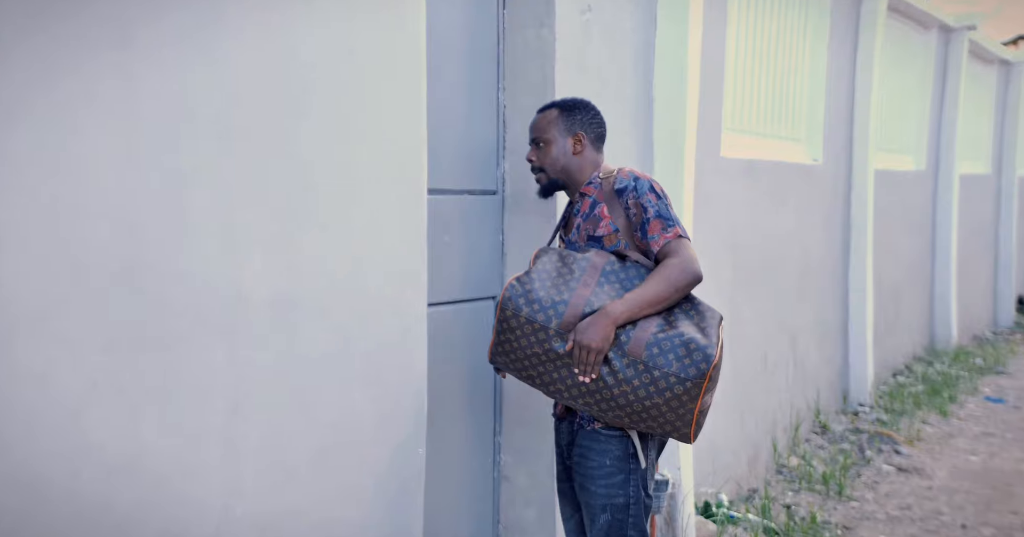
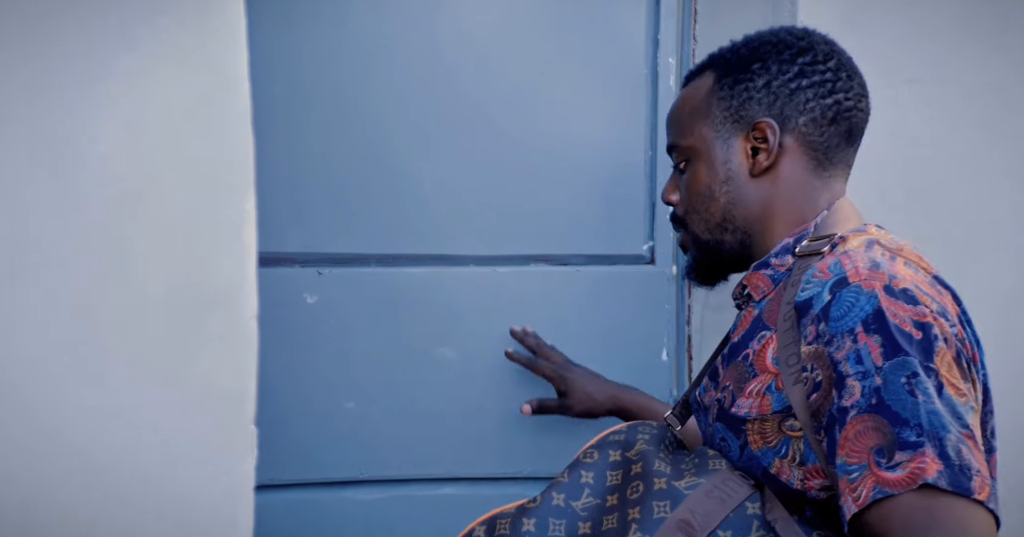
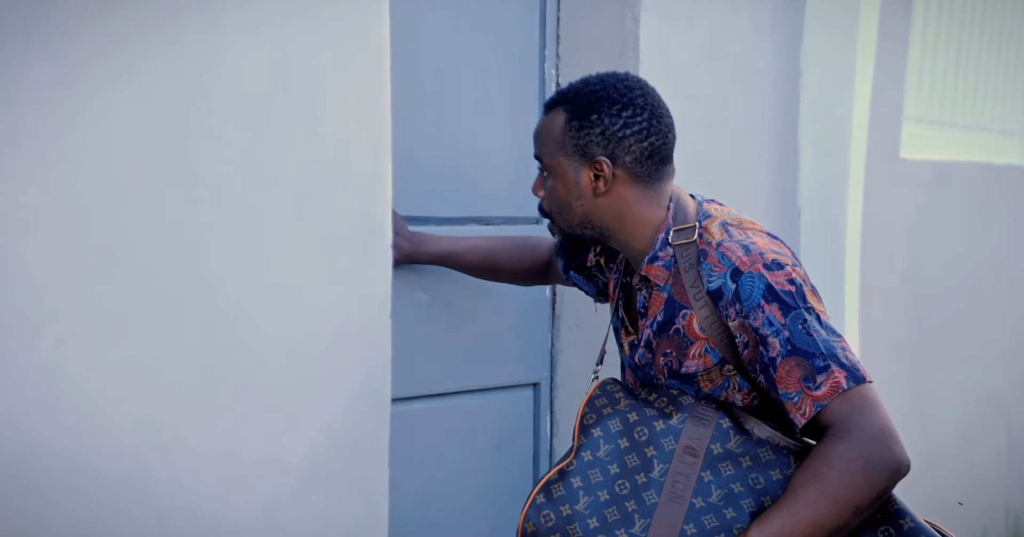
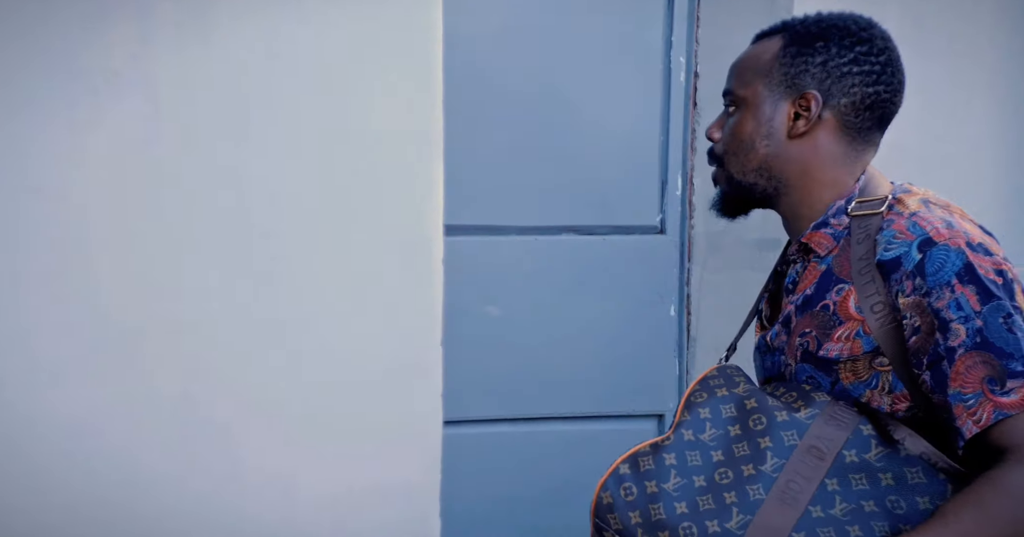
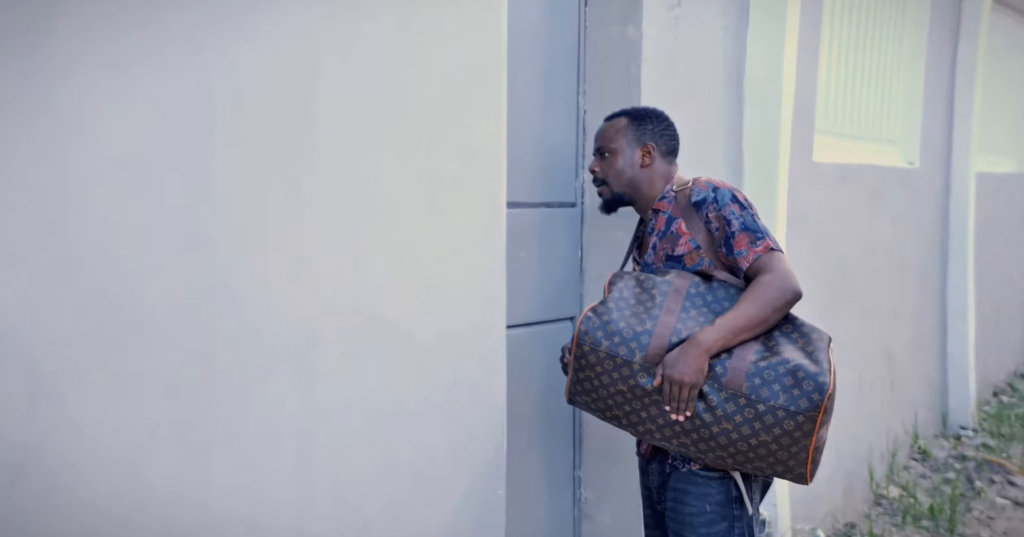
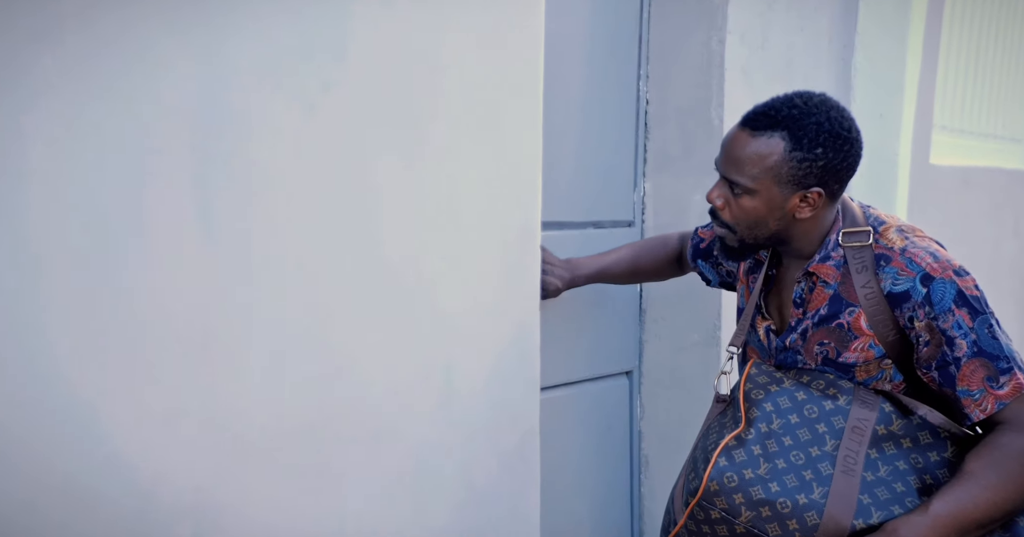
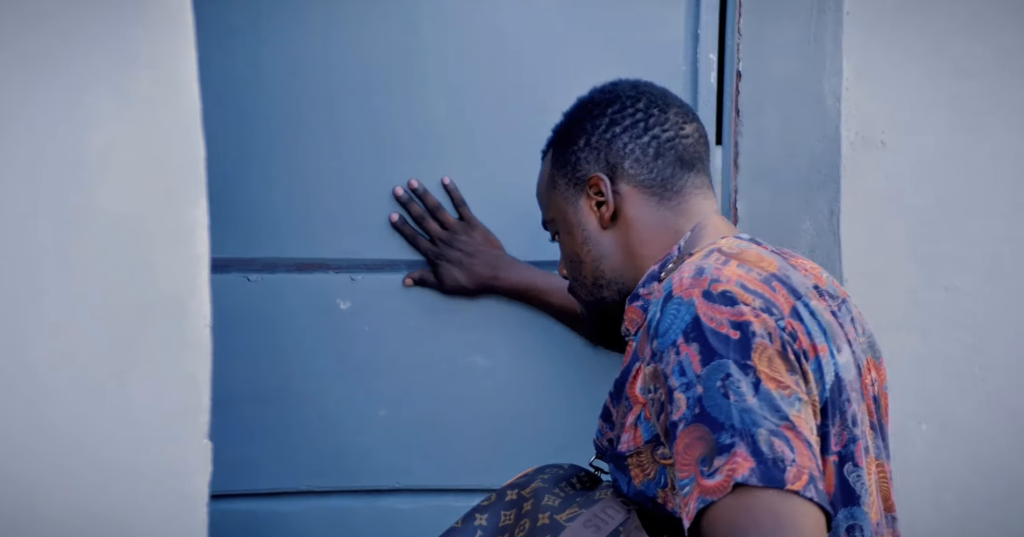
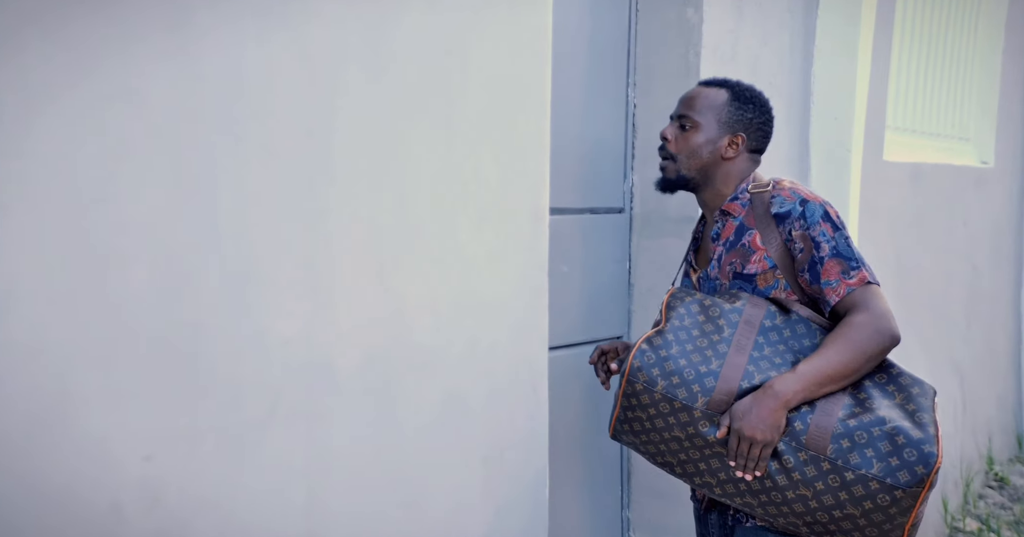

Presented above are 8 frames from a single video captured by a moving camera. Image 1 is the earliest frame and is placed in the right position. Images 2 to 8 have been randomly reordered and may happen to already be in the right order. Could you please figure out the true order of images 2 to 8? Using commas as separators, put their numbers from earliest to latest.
5, 8, 6, 3, 4, 2, 7
